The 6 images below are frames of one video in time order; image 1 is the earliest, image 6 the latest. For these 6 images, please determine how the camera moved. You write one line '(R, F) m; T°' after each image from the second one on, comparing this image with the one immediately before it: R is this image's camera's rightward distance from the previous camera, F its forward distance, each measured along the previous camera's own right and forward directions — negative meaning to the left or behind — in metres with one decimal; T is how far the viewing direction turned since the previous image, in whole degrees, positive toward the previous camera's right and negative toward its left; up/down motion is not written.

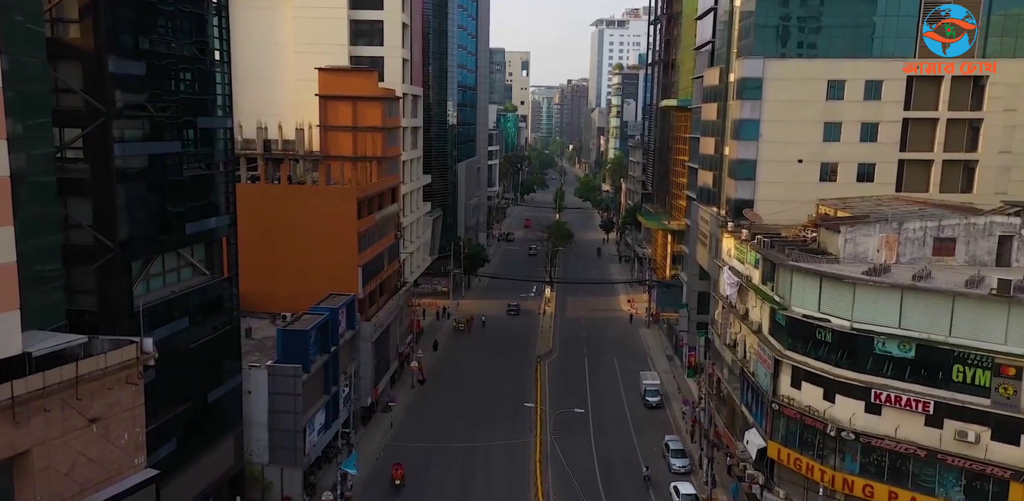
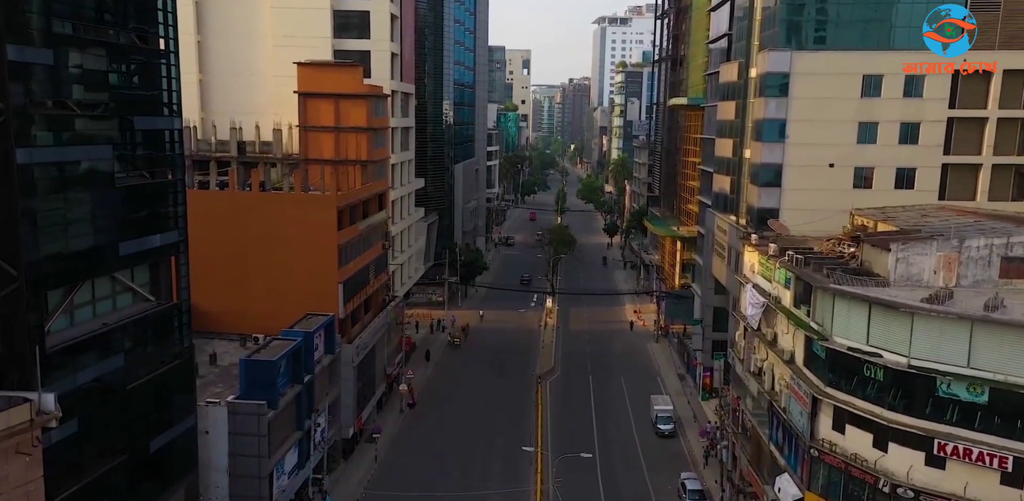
(+0.2, +4.6) m; 0°
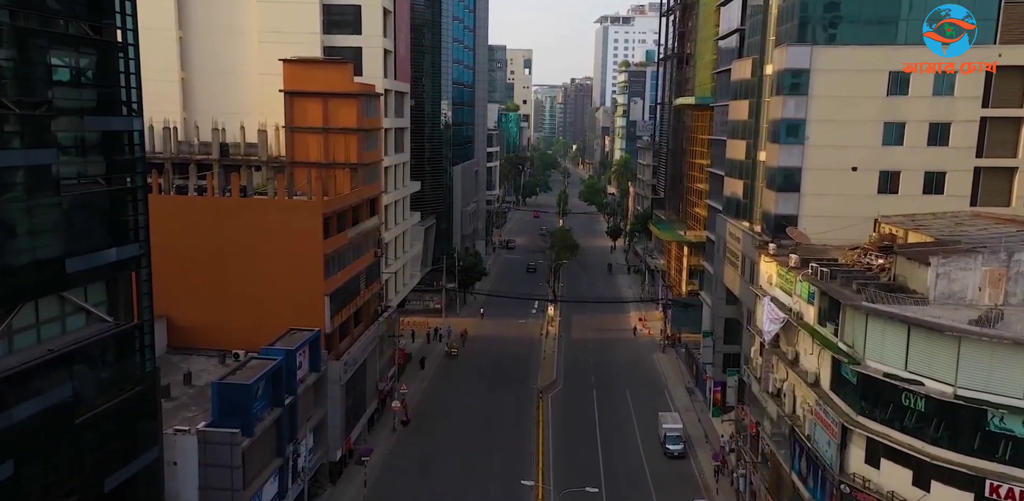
(+0.1, +2.7) m; 0°
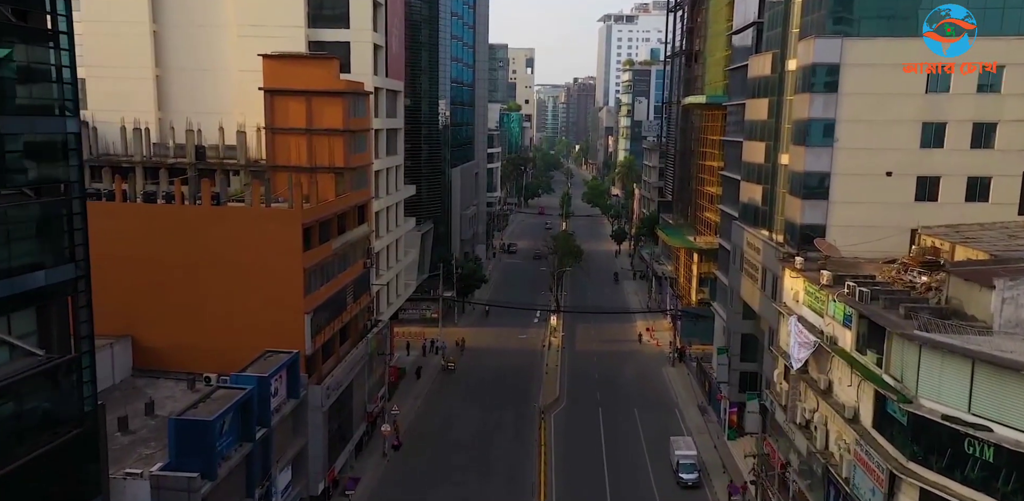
(+0.2, +3.4) m; 0°
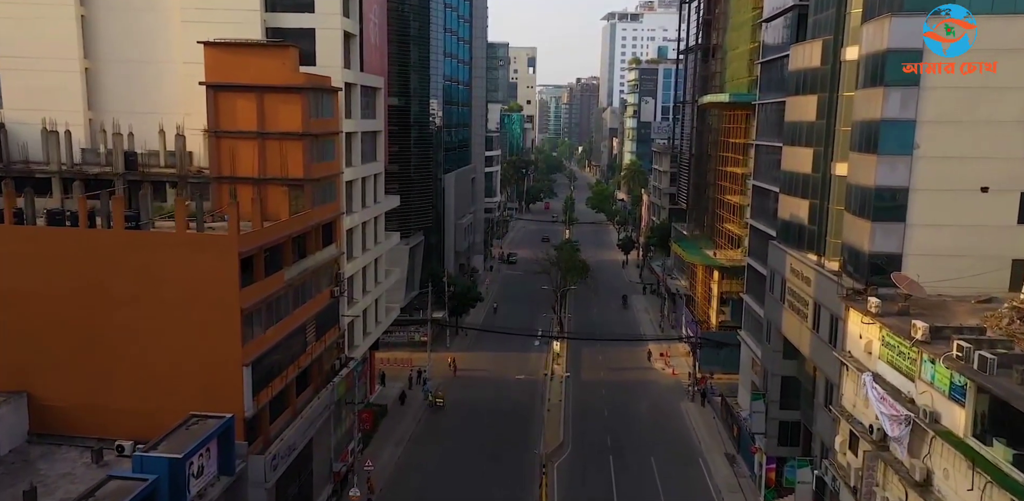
(+0.3, +7.1) m; 0°
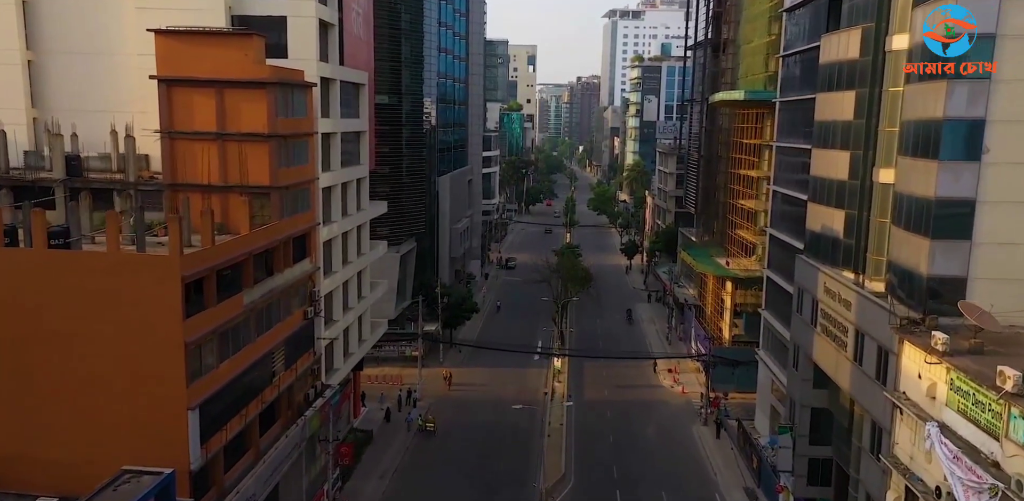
(+0.2, +4.1) m; 0°
